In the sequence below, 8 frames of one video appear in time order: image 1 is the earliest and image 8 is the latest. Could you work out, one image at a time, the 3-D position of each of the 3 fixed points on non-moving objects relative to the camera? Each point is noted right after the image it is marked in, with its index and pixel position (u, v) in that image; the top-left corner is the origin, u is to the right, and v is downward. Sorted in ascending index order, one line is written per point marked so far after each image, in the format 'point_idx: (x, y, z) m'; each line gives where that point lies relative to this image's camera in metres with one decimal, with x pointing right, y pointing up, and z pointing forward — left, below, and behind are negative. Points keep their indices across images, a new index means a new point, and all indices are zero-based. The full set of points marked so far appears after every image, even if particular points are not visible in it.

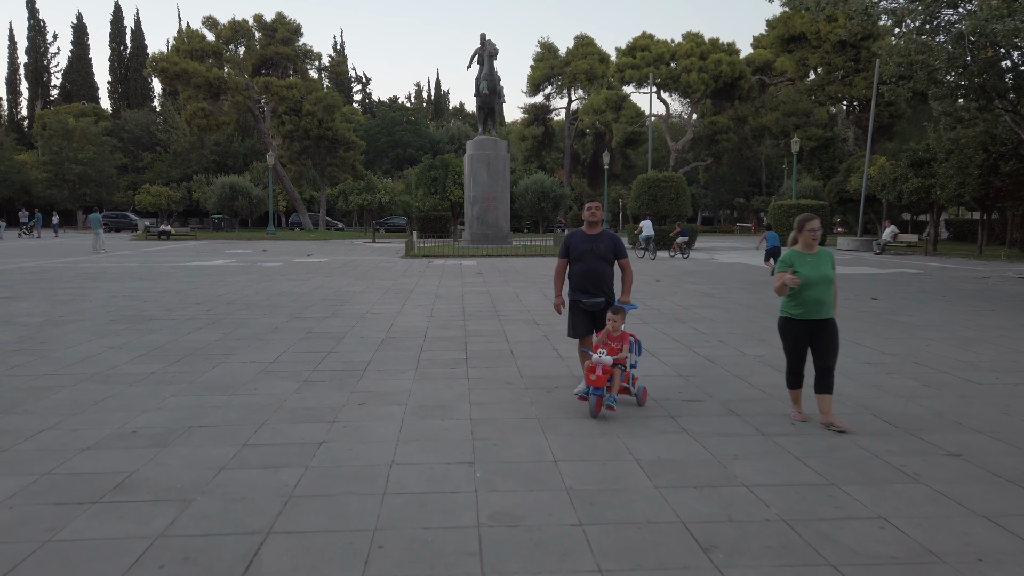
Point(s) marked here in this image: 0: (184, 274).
0: (-7.9, +0.3, +18.2) m
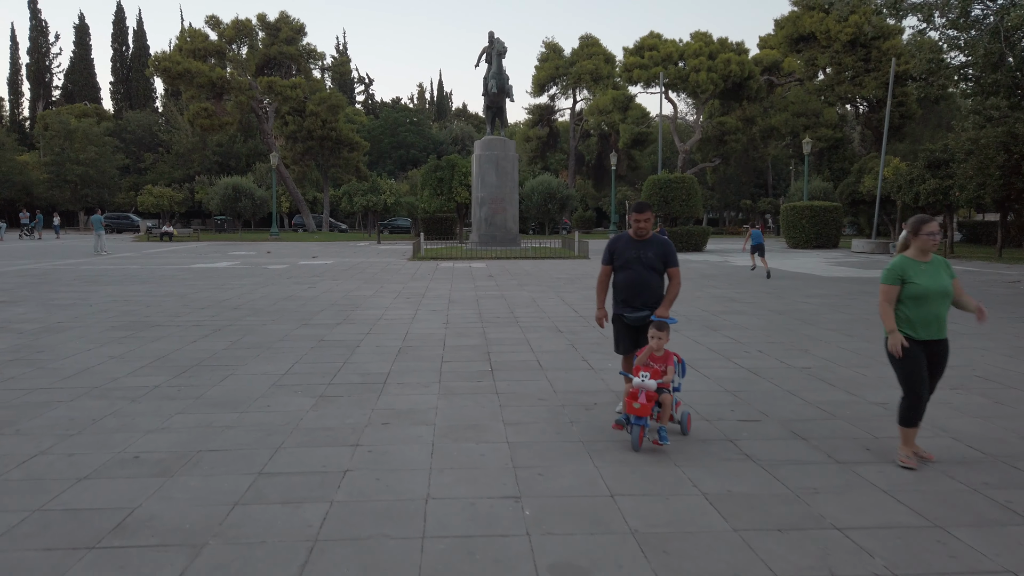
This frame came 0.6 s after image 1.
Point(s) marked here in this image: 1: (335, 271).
0: (-7.6, +0.3, +17.7) m
1: (-4.6, +0.4, +19.6) m
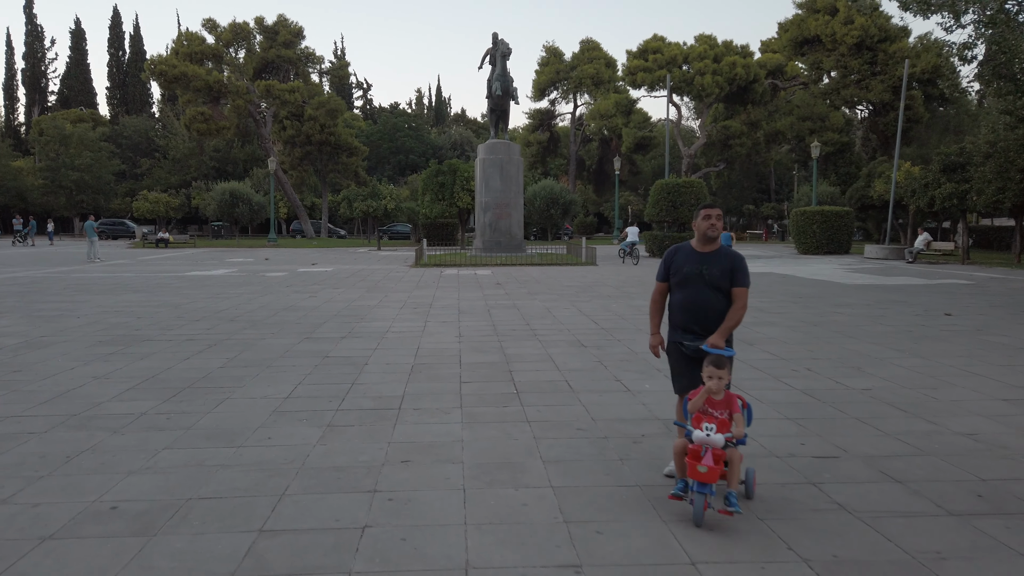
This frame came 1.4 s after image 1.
0: (-7.4, +0.1, +17.0) m
1: (-4.4, +0.2, +18.9) m
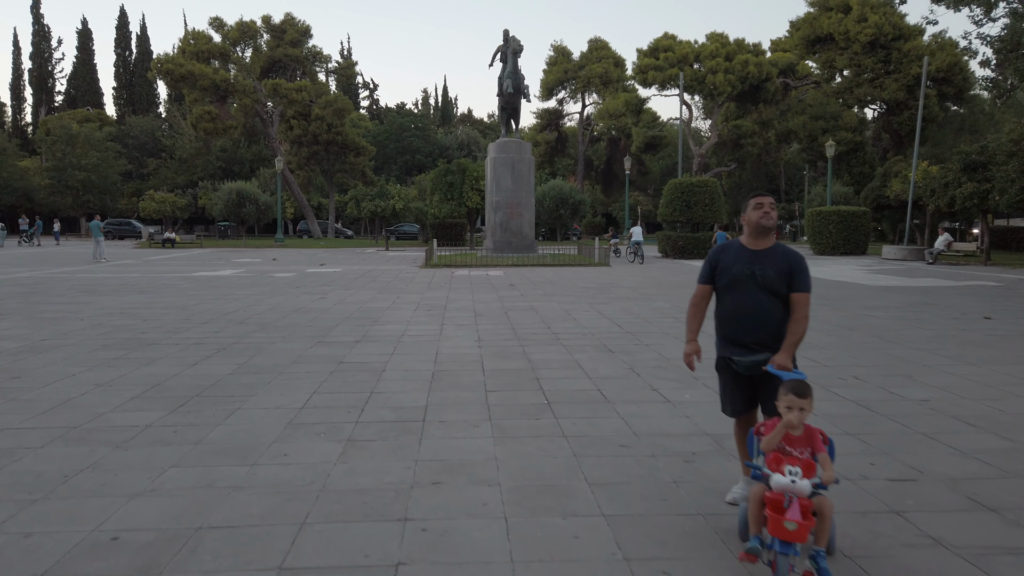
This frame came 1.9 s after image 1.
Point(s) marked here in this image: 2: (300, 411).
0: (-7.1, 0.0, +16.6) m
1: (-4.1, +0.2, +18.5) m
2: (-1.6, -0.9, +5.6) m
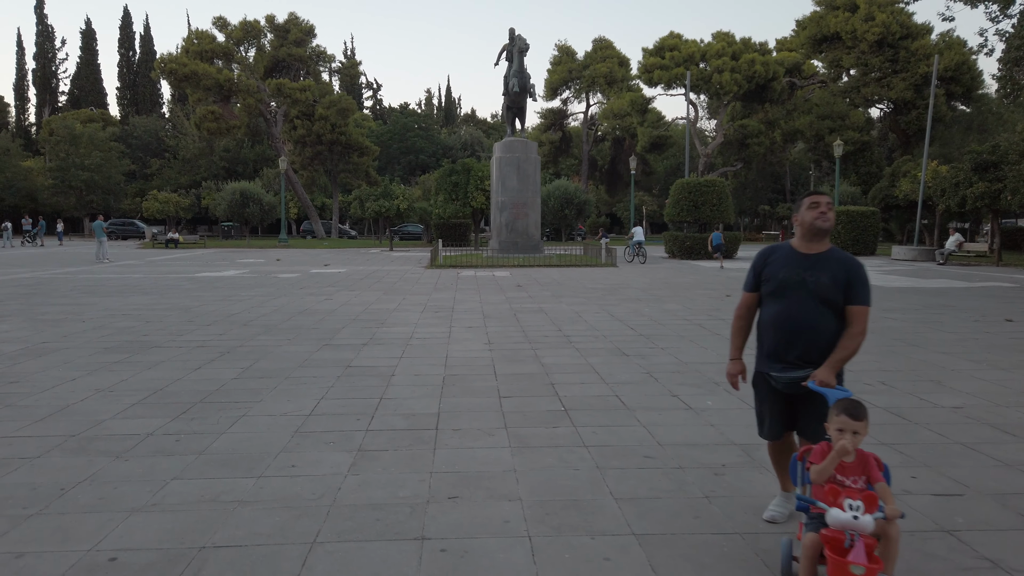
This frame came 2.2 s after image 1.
0: (-6.9, 0.0, +16.4) m
1: (-3.9, +0.2, +18.3) m
2: (-1.5, -0.9, +5.4) m
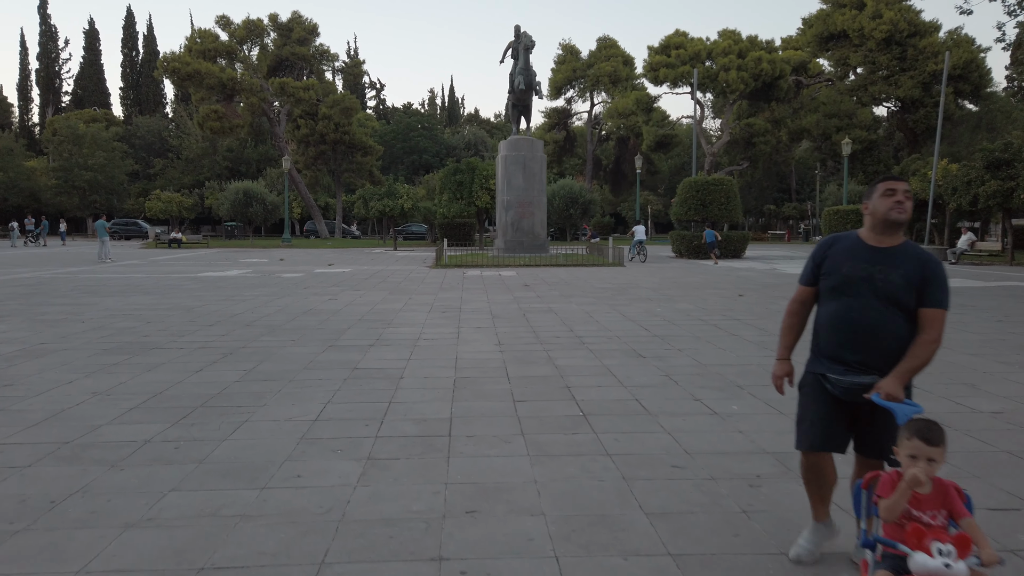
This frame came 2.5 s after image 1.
0: (-6.8, 0.0, +16.2) m
1: (-3.8, +0.2, +18.0) m
2: (-1.3, -0.9, +5.2) m
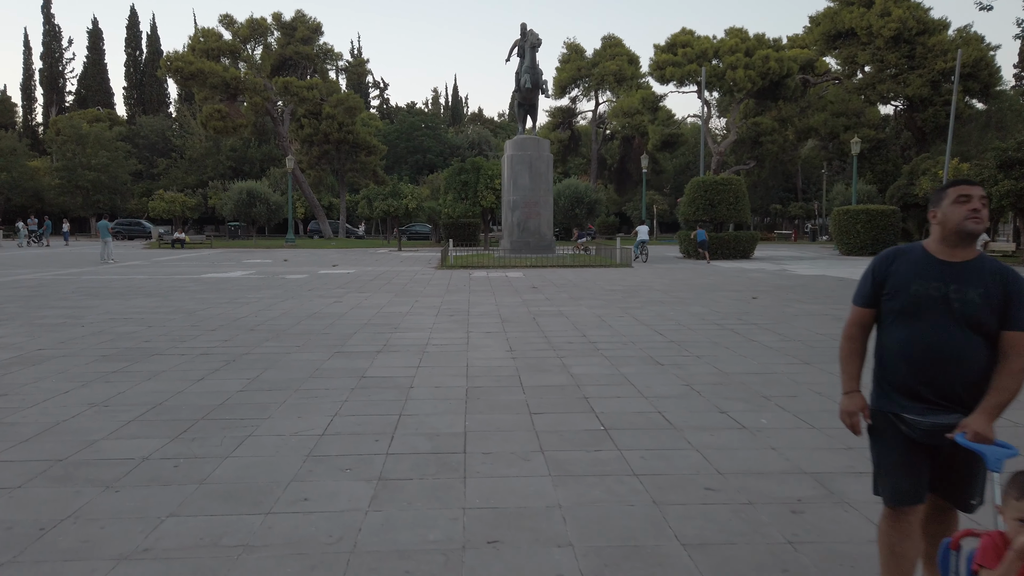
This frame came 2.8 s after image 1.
0: (-6.6, 0.0, +16.0) m
1: (-3.6, +0.1, +17.8) m
2: (-1.2, -1.0, +4.9) m
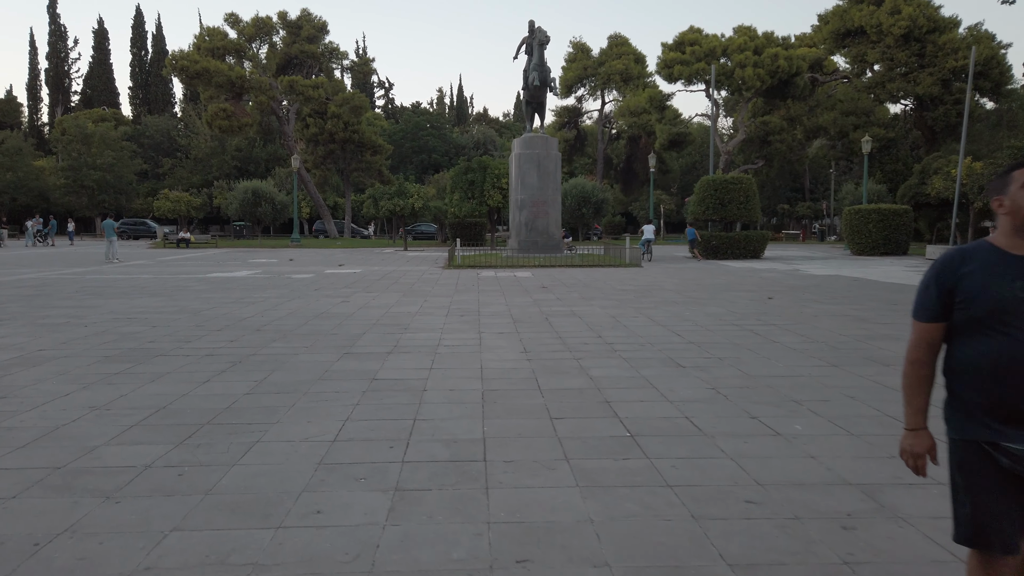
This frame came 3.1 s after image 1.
0: (-6.4, 0.0, +15.7) m
1: (-3.4, +0.1, +17.5) m
2: (-1.1, -1.0, +4.6) m
